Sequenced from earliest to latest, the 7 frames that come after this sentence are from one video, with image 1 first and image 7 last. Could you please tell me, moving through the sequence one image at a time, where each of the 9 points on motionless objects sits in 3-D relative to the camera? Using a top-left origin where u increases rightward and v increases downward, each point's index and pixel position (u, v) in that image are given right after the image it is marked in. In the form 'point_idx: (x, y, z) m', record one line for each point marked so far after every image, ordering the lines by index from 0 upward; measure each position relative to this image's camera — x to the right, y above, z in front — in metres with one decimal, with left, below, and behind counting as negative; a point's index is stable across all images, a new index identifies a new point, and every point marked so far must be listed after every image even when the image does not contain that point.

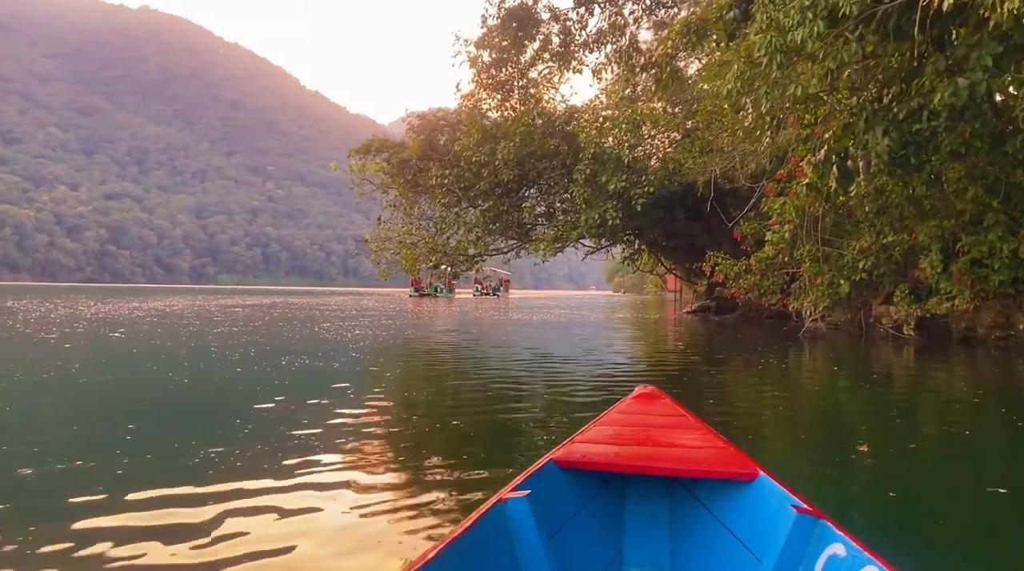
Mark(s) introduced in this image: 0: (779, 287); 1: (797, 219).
0: (+4.1, 0.0, +11.3) m
1: (+3.5, +0.8, +9.5) m
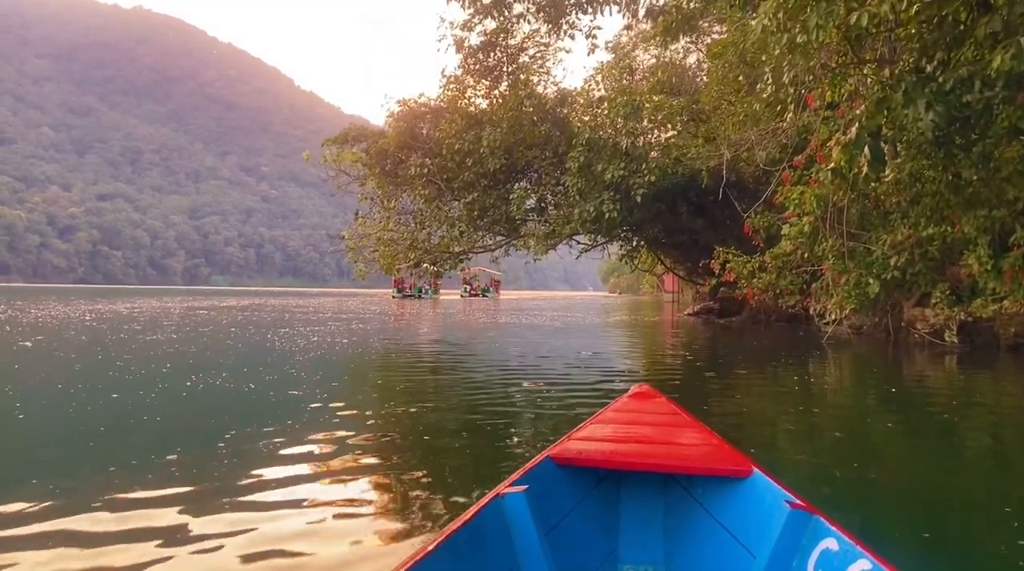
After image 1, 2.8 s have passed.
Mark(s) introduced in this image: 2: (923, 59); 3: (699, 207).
0: (+3.9, 0.0, +10.2) m
1: (+3.3, +0.8, +8.3) m
2: (+3.9, +2.2, +7.3) m
3: (+4.1, +1.7, +16.4) m
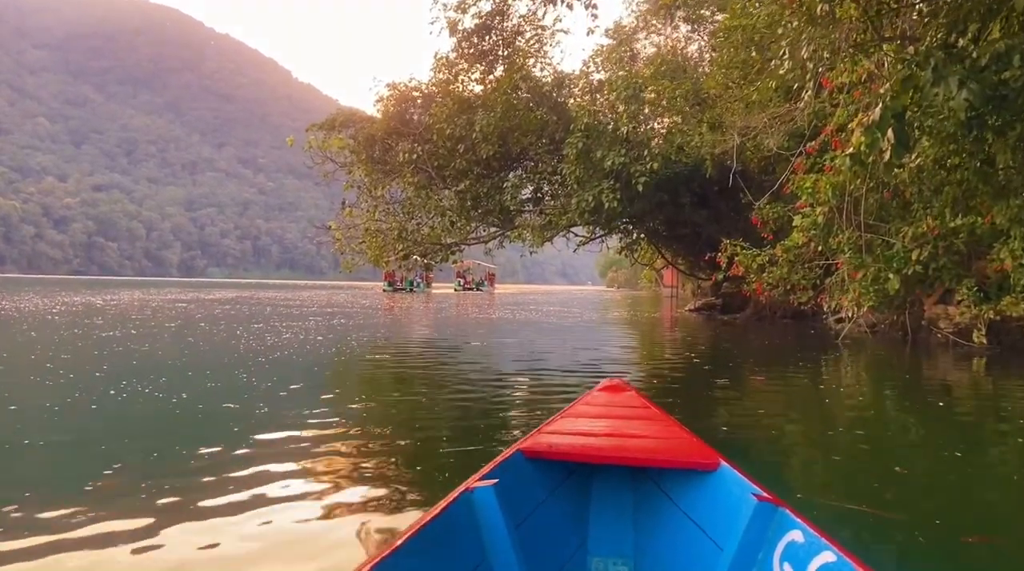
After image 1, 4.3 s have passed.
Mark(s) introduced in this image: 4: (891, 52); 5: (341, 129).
0: (+3.8, 0.0, +9.5) m
1: (+3.2, +0.9, +7.7) m
2: (+3.9, +2.2, +6.7) m
3: (+4.0, +1.8, +15.8) m
4: (+3.4, +2.1, +6.9) m
5: (-3.2, +2.9, +14.2) m
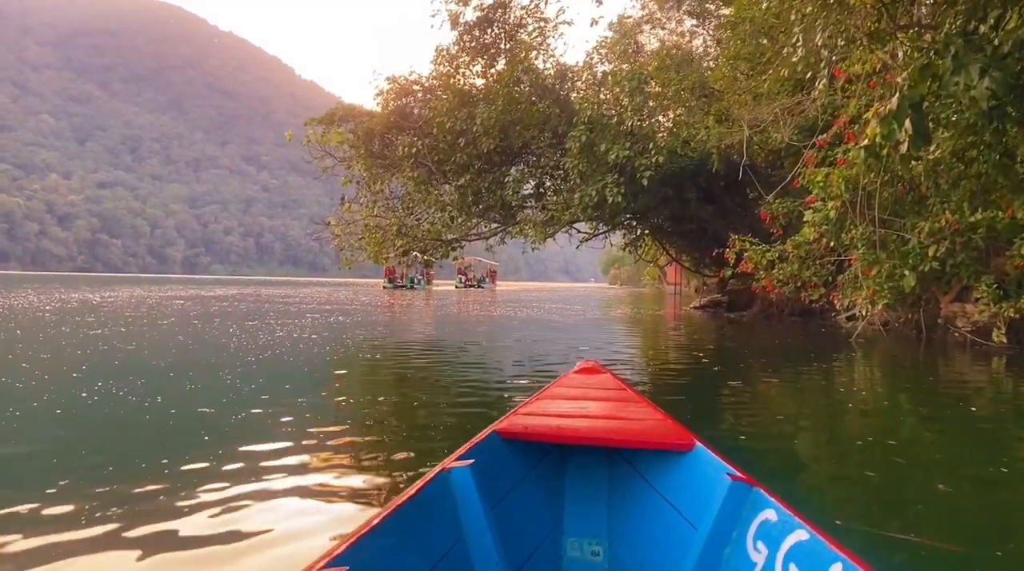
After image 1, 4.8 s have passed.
0: (+3.8, +0.1, +9.3) m
1: (+3.3, +0.9, +7.4) m
2: (+3.9, +2.2, +6.4) m
3: (+4.0, +1.9, +15.5) m
4: (+3.4, +2.1, +6.7) m
5: (-3.1, +3.0, +13.9) m
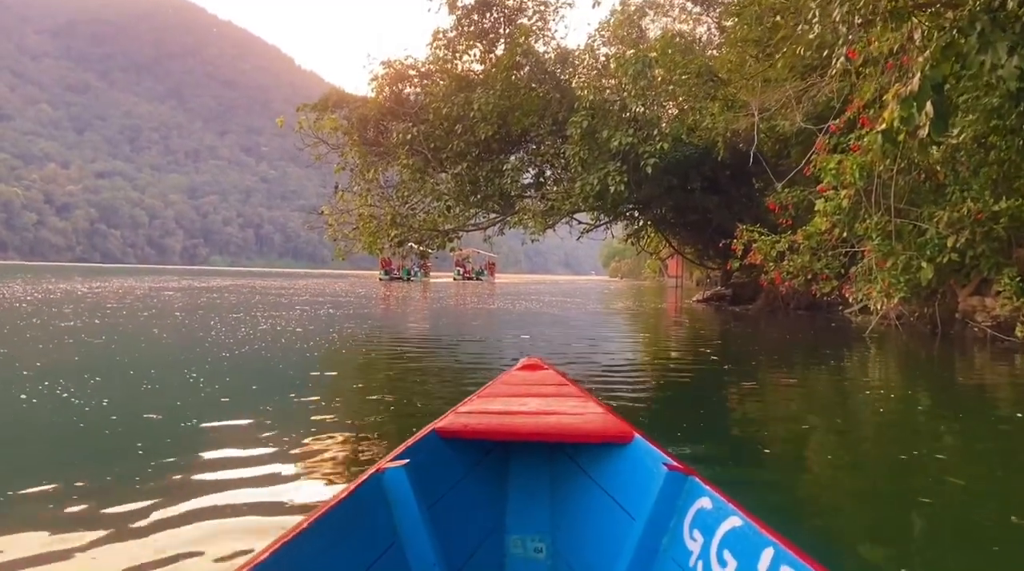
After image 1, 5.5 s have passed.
0: (+3.8, +0.2, +8.9) m
1: (+3.2, +1.0, +7.1) m
2: (+3.9, +2.3, +6.0) m
3: (+4.0, +2.0, +15.2) m
4: (+3.4, +2.2, +6.3) m
5: (-3.2, +3.1, +13.5) m
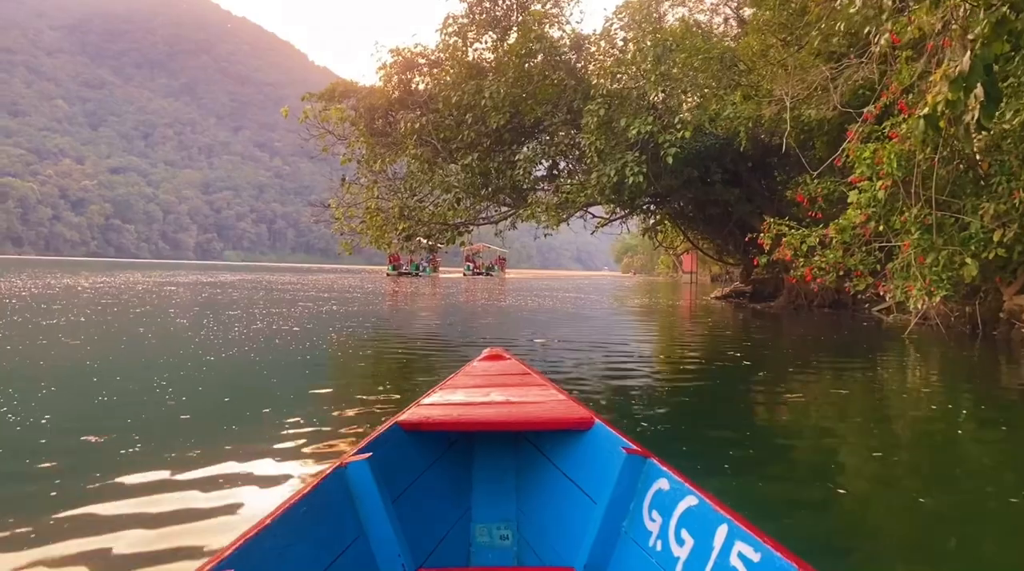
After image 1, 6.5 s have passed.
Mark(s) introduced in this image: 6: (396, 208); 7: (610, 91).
0: (+3.9, +0.2, +8.4) m
1: (+3.3, +1.0, +6.6) m
2: (+4.0, +2.3, +5.5) m
3: (+4.2, +2.1, +14.6) m
4: (+3.5, +2.2, +5.8) m
5: (-2.9, +3.2, +13.1) m
6: (-1.9, +1.2, +12.3) m
7: (+1.4, +2.8, +10.9) m
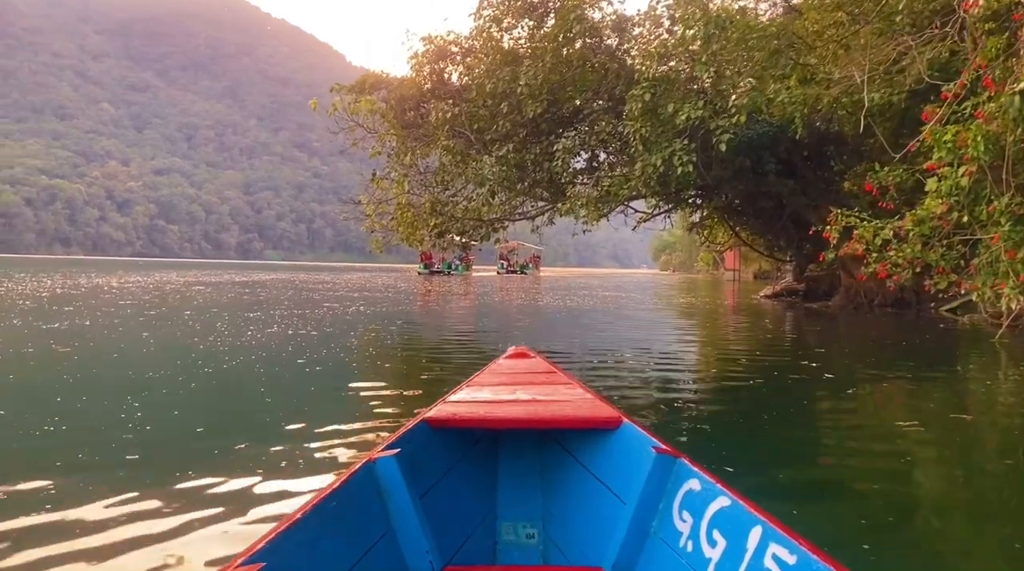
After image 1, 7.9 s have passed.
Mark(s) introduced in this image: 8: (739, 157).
0: (+4.3, +0.2, +7.6) m
1: (+3.6, +1.0, +5.8) m
2: (+4.2, +2.3, +4.7) m
3: (+4.9, +2.1, +13.8) m
4: (+3.8, +2.2, +5.0) m
5: (-2.3, +3.2, +12.6) m
6: (-1.3, +1.3, +11.8) m
7: (+1.9, +2.8, +10.2) m
8: (+3.6, +2.0, +12.1) m
